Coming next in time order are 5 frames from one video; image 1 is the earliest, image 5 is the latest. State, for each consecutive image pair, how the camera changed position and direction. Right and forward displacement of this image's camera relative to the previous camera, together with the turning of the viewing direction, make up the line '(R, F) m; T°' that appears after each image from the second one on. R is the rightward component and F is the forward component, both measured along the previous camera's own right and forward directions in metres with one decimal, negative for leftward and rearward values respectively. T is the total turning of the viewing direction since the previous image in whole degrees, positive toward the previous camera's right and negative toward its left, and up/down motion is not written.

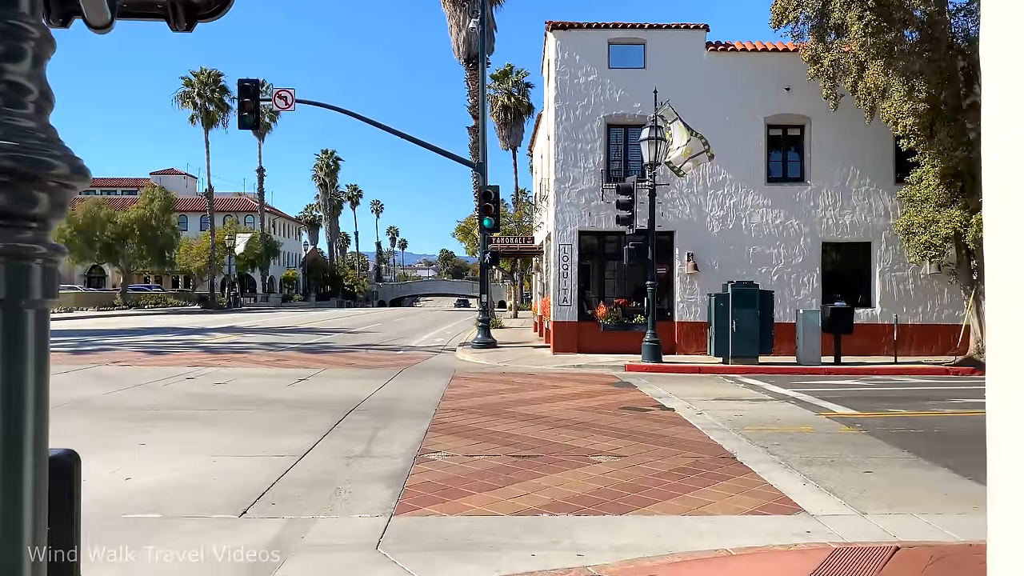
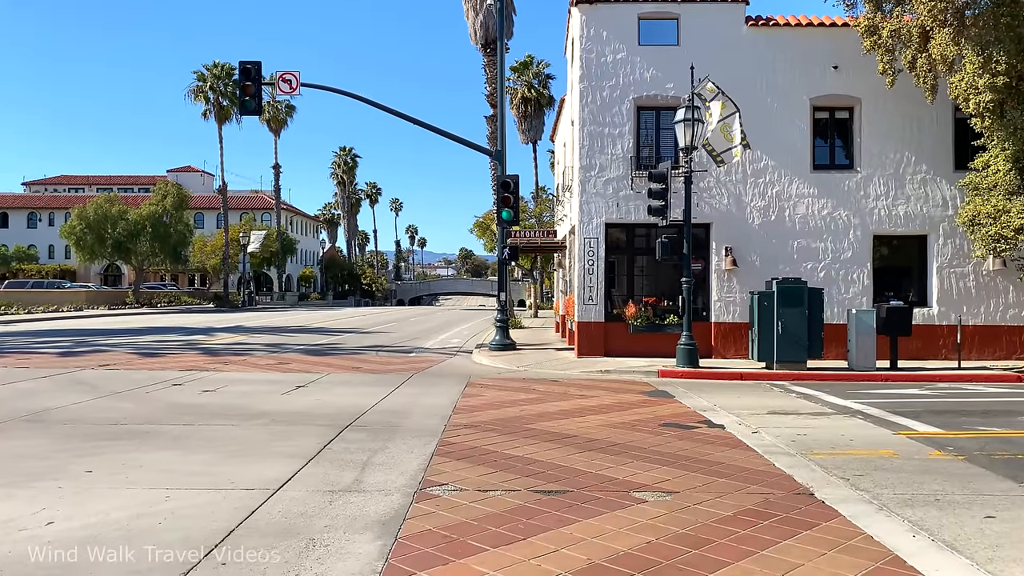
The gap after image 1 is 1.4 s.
(0.0, +1.6) m; -1°
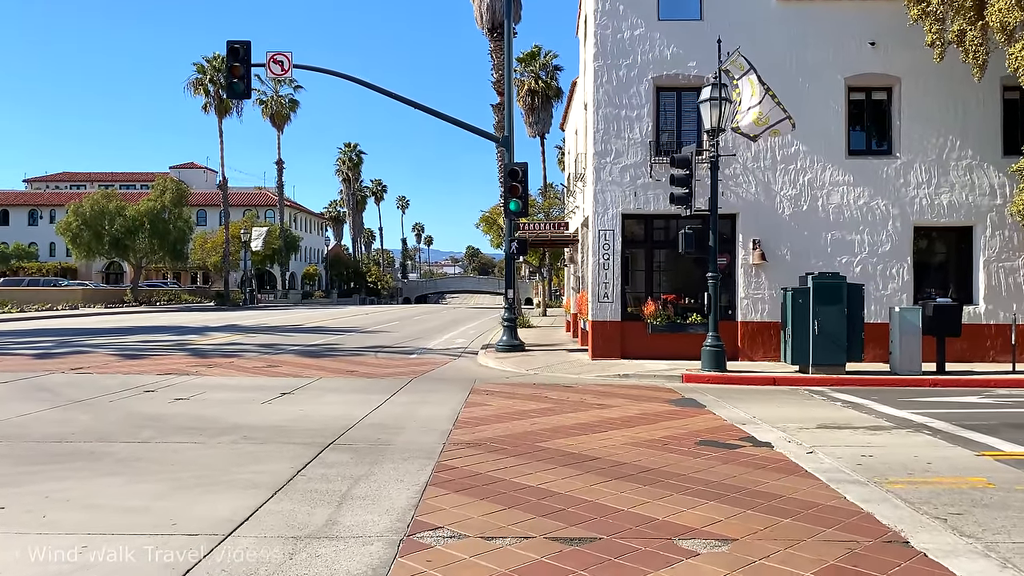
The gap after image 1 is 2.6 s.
(0.0, +1.4) m; 0°
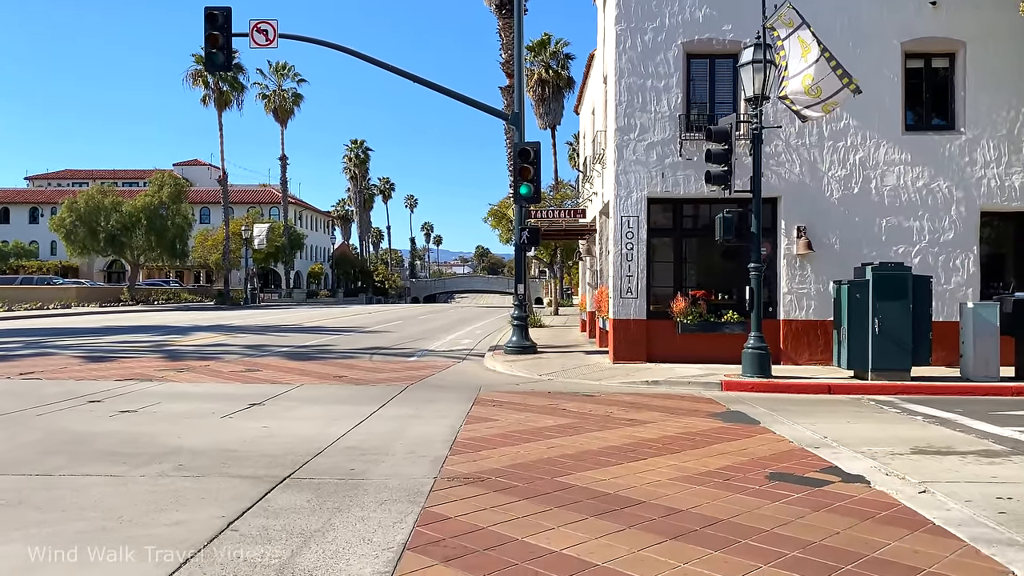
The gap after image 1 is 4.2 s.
(0.0, +2.0) m; -1°
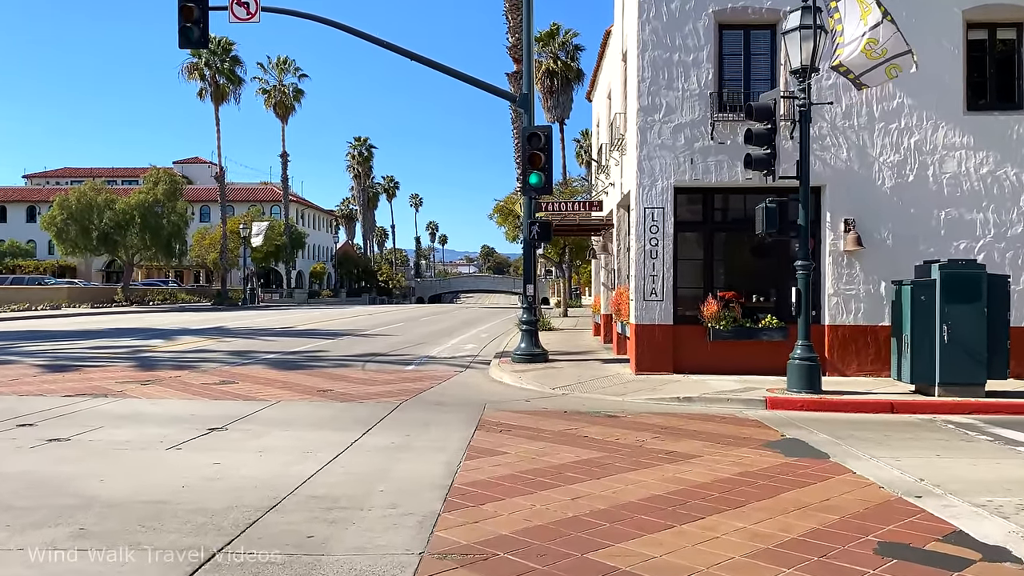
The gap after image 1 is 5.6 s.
(0.0, +1.7) m; 0°
